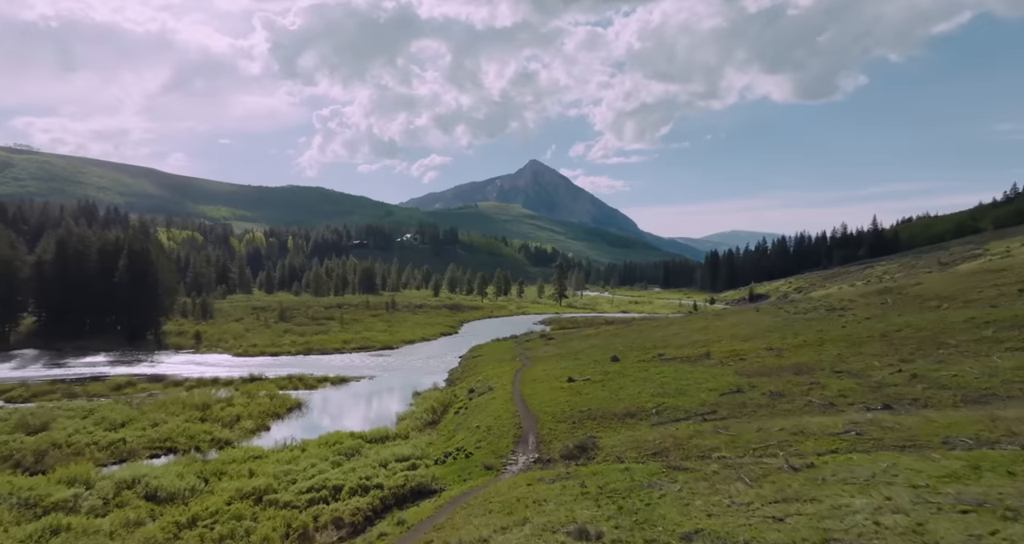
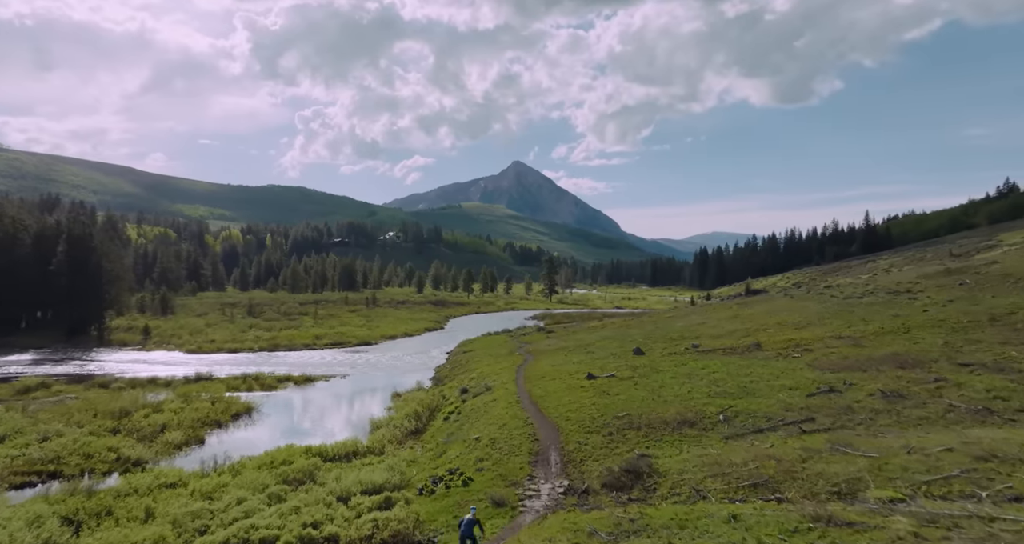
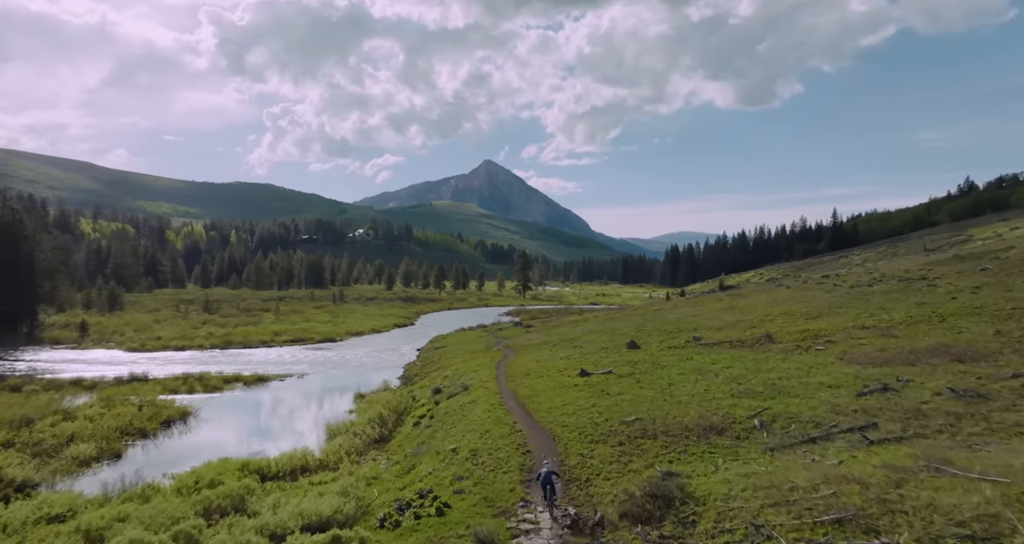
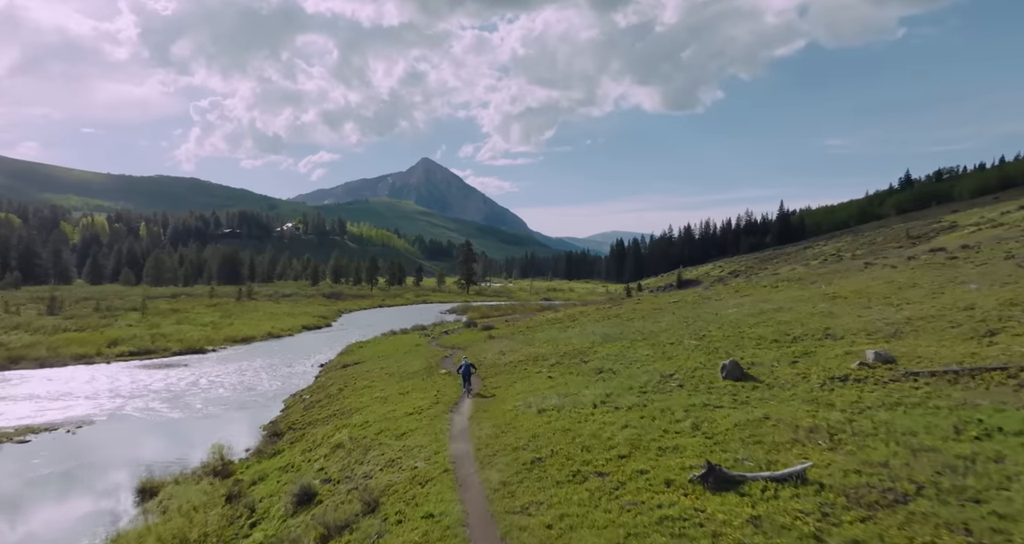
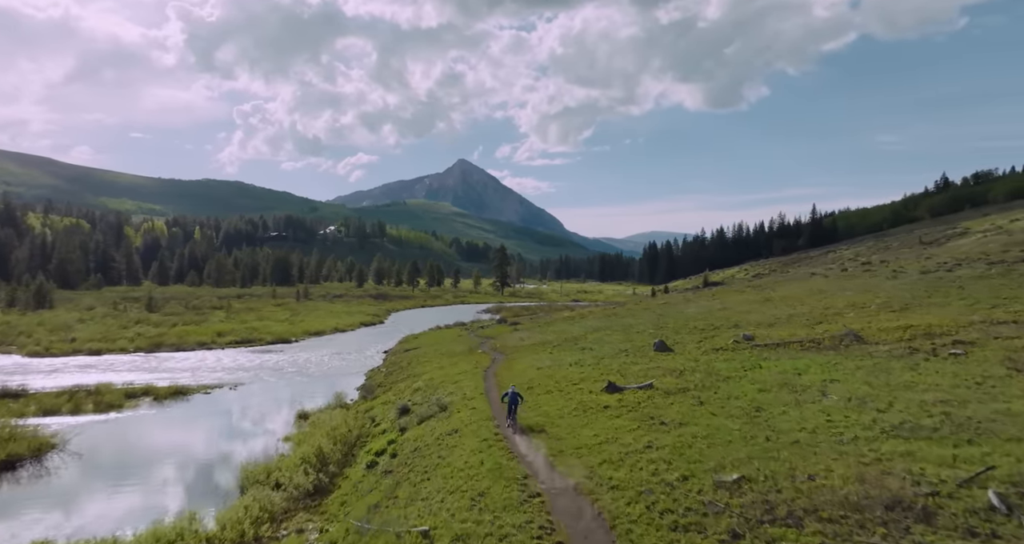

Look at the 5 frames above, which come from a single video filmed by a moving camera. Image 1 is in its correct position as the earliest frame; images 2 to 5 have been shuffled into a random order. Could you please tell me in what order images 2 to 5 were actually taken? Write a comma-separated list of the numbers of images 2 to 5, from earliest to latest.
2, 3, 5, 4
